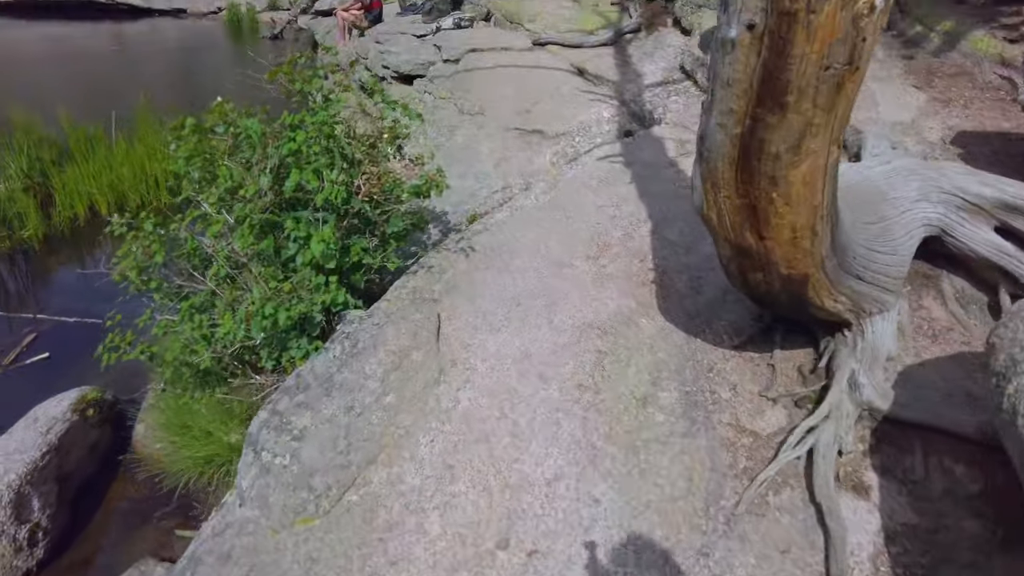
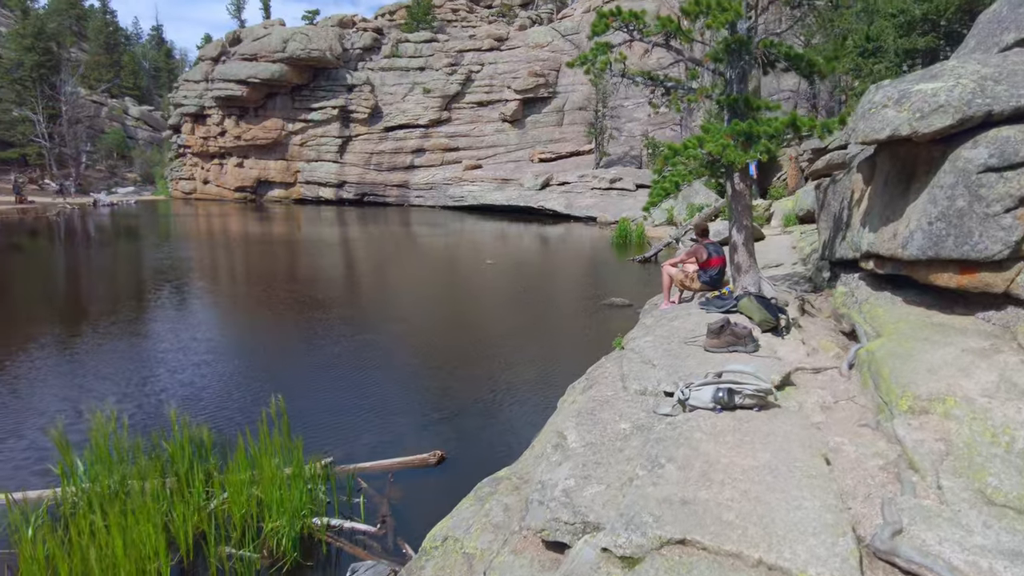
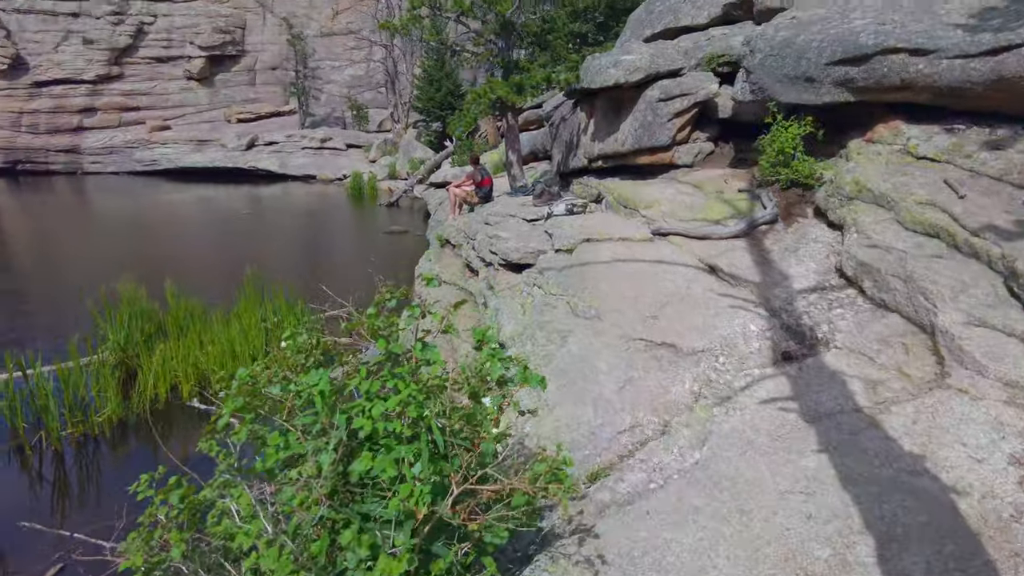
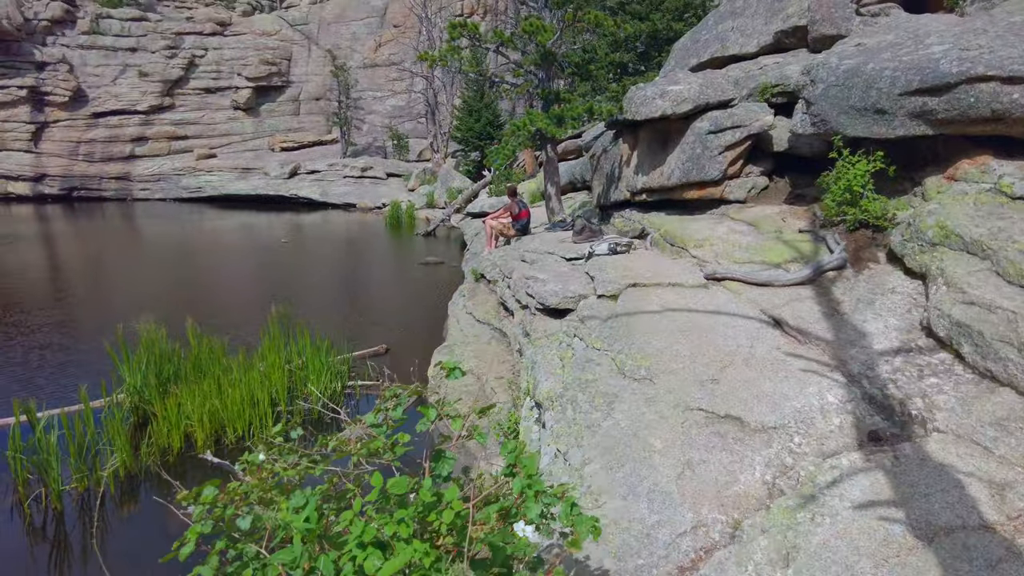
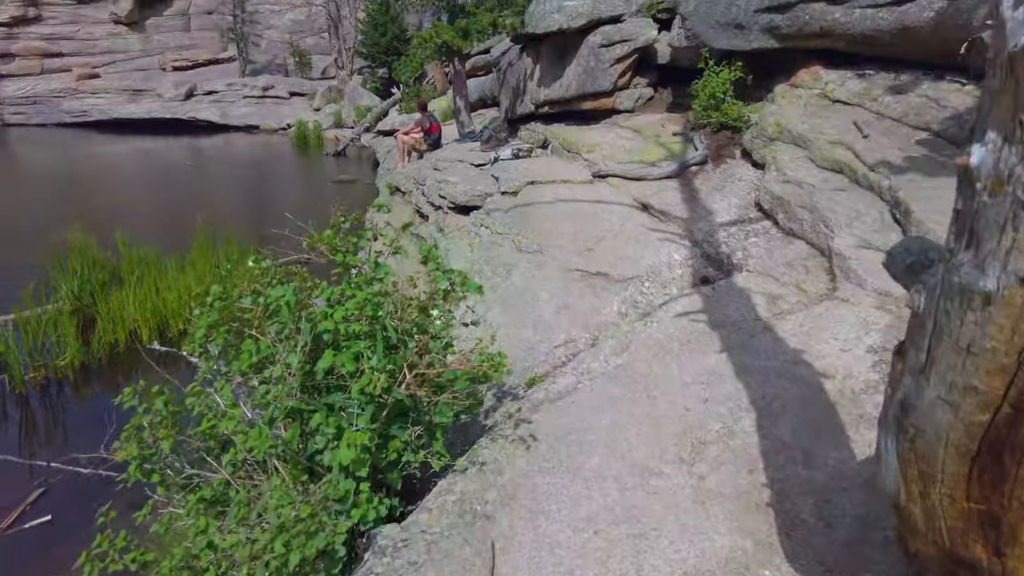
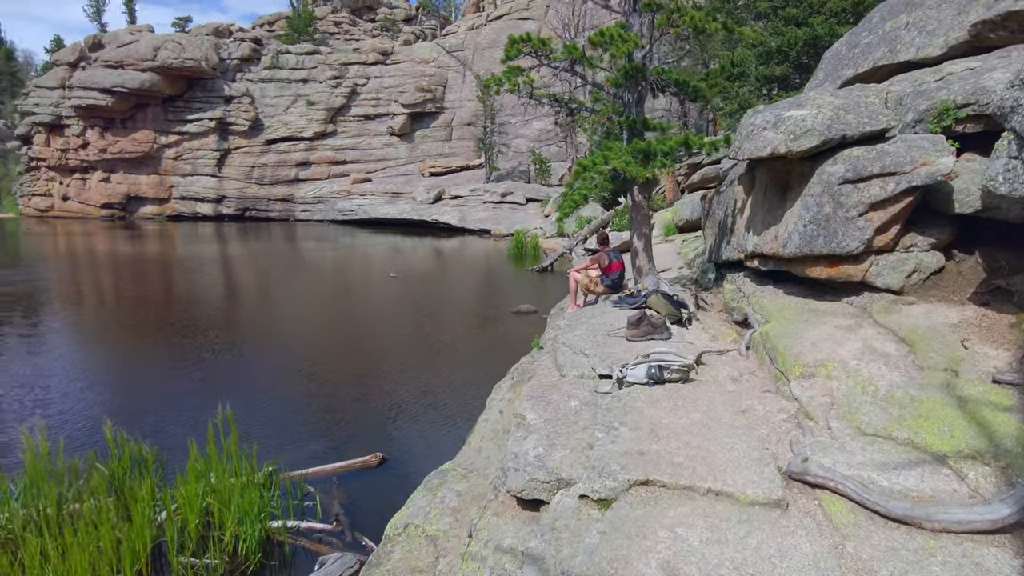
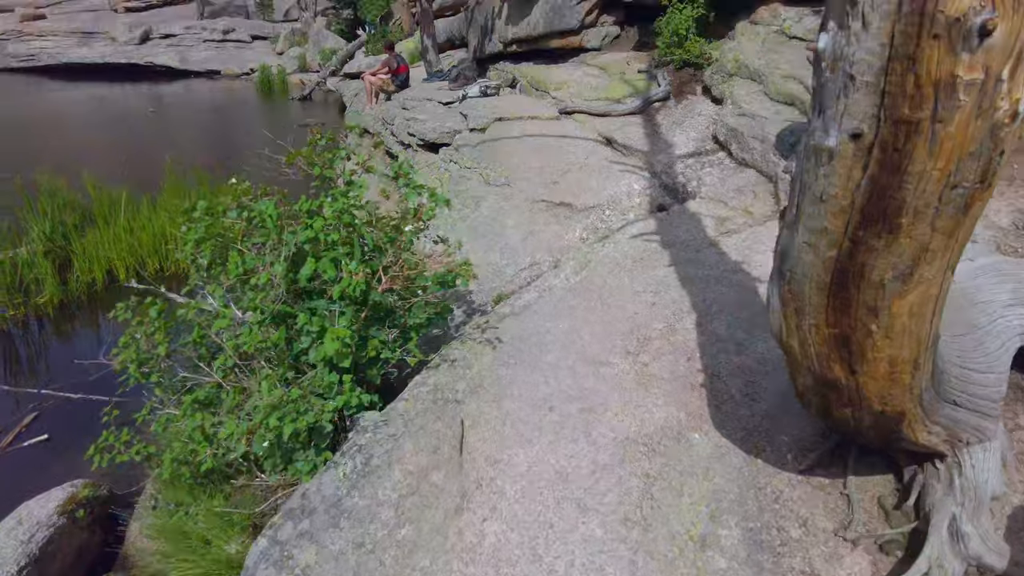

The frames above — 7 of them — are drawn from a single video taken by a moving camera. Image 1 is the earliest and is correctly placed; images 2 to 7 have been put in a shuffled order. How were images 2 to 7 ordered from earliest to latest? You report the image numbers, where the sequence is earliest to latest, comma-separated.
7, 5, 3, 4, 6, 2
